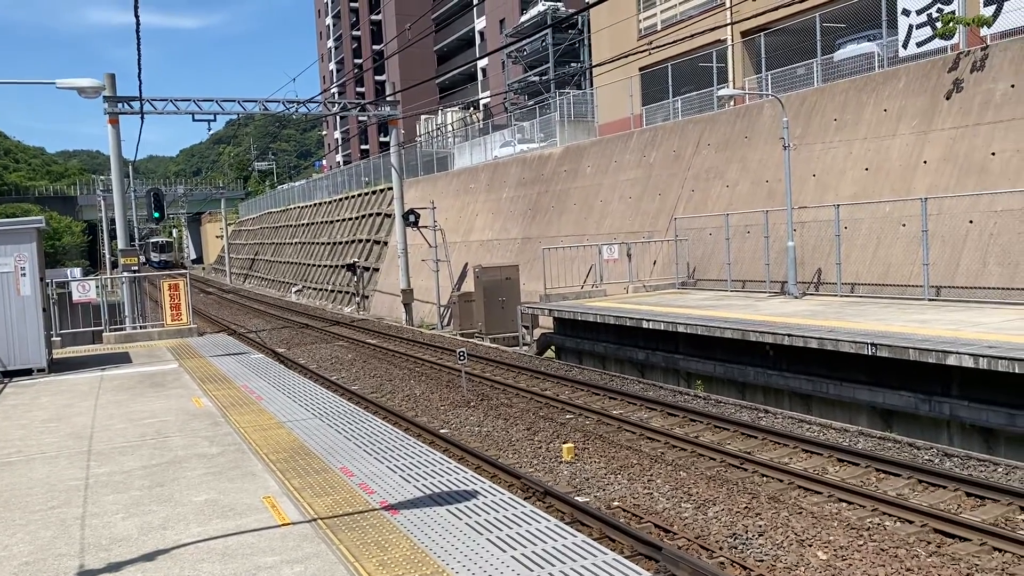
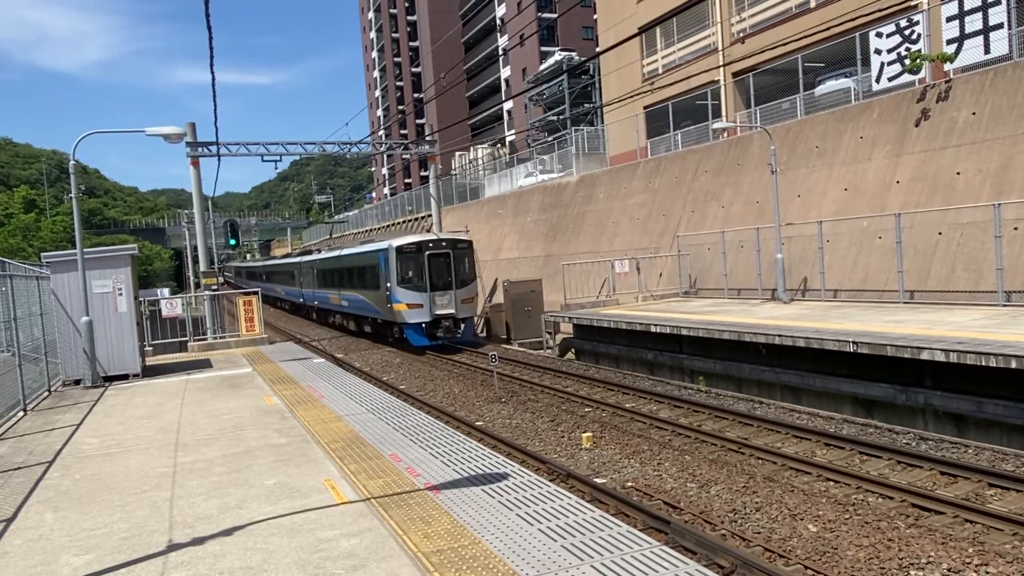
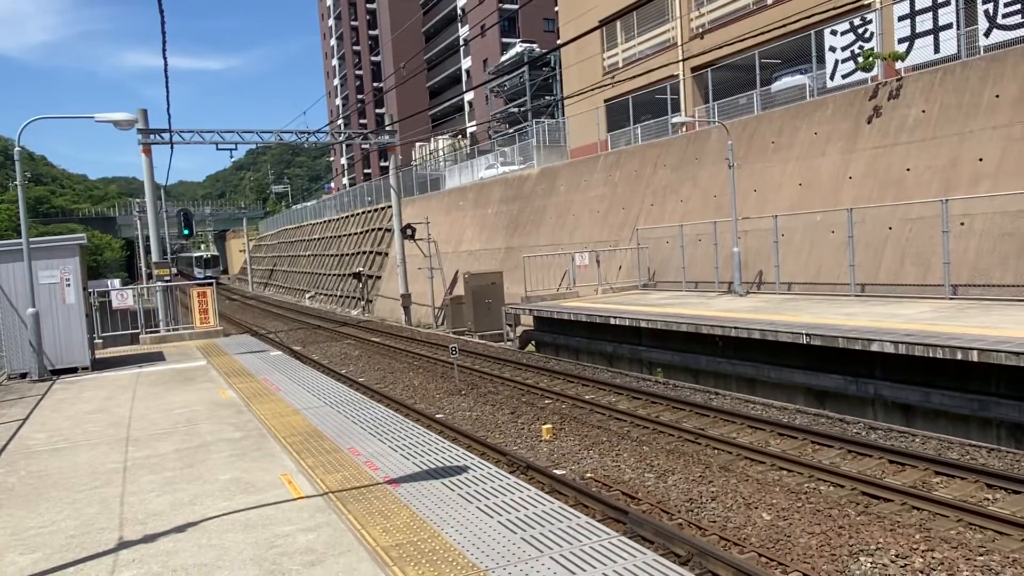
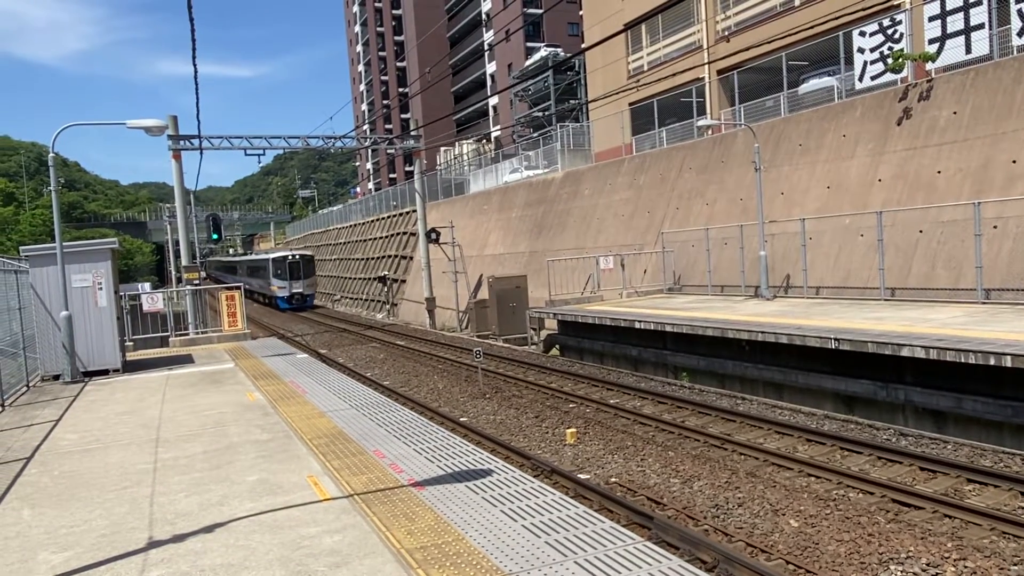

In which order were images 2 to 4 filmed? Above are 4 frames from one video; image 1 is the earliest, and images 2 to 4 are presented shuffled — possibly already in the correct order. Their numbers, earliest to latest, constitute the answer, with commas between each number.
3, 4, 2
